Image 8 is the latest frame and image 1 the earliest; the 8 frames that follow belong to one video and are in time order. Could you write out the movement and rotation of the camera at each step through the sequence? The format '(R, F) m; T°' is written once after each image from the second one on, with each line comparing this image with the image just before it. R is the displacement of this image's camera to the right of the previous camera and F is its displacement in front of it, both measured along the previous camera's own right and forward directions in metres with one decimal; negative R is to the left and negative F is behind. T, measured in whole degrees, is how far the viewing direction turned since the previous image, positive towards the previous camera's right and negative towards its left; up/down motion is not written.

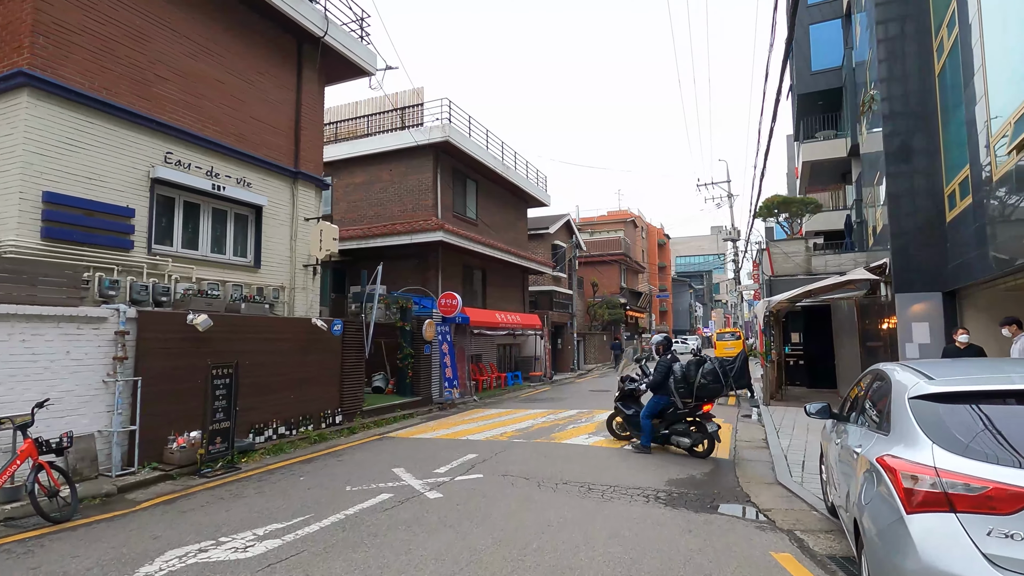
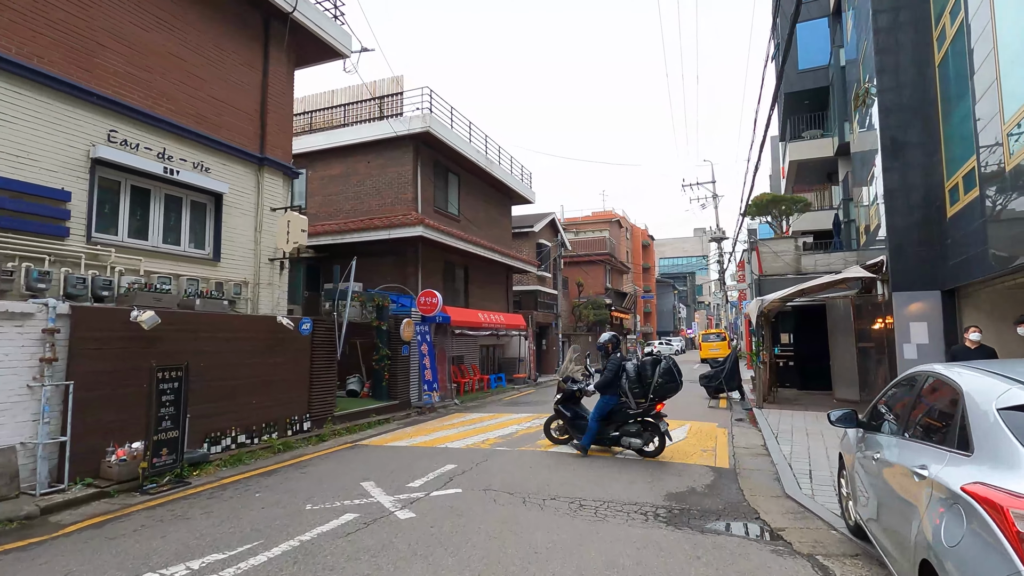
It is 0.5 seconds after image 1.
(0.0, +0.7) m; +2°
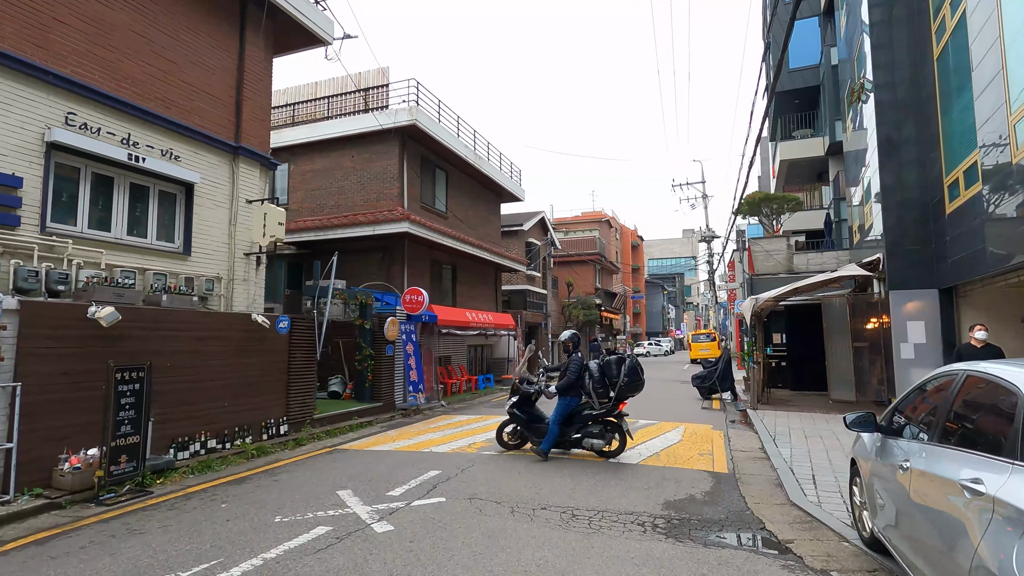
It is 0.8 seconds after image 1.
(0.0, +0.4) m; +1°
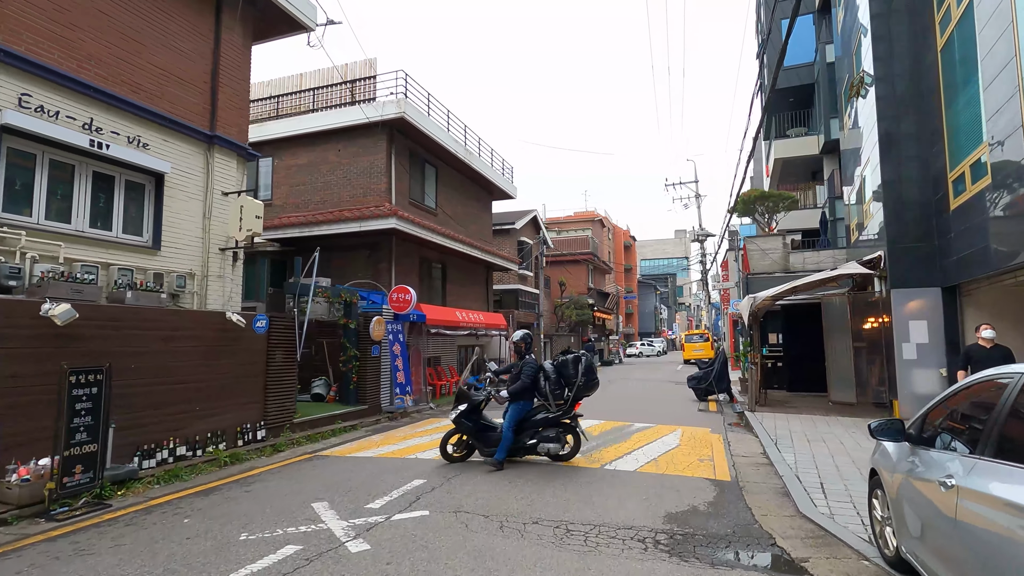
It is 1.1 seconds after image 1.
(0.0, +0.5) m; +1°
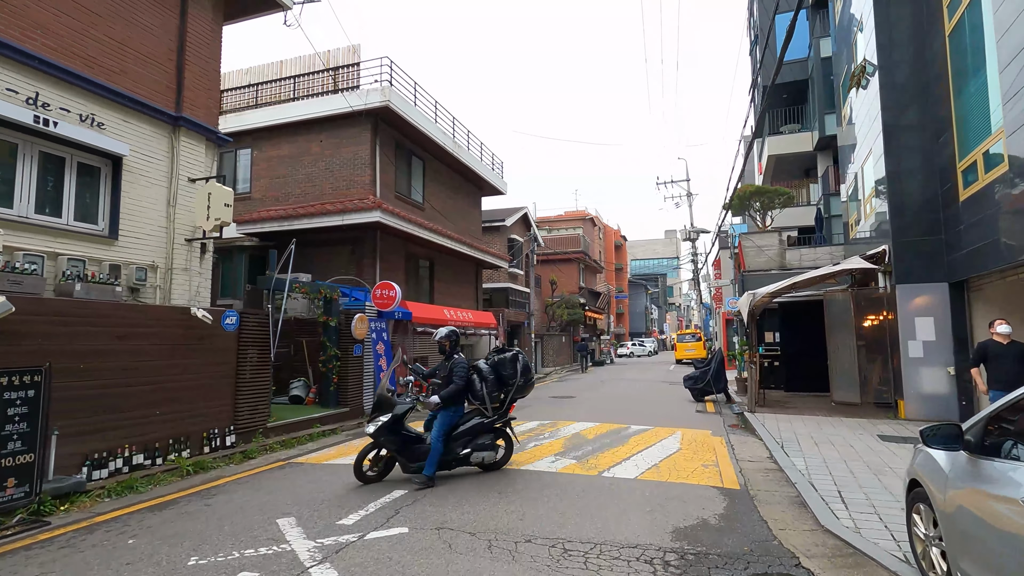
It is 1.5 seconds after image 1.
(0.0, +0.6) m; +1°
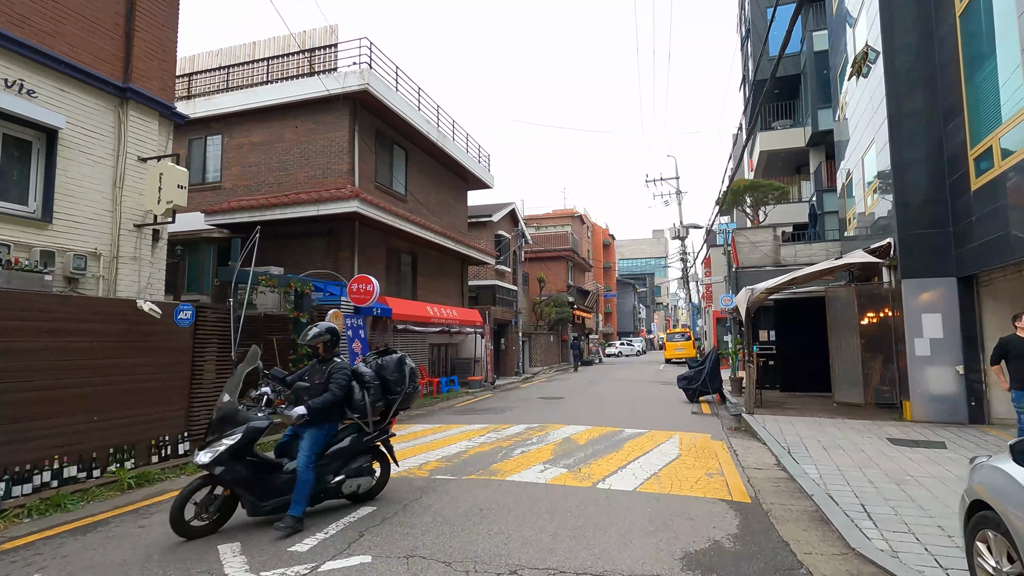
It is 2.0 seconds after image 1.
(0.0, +0.8) m; +1°
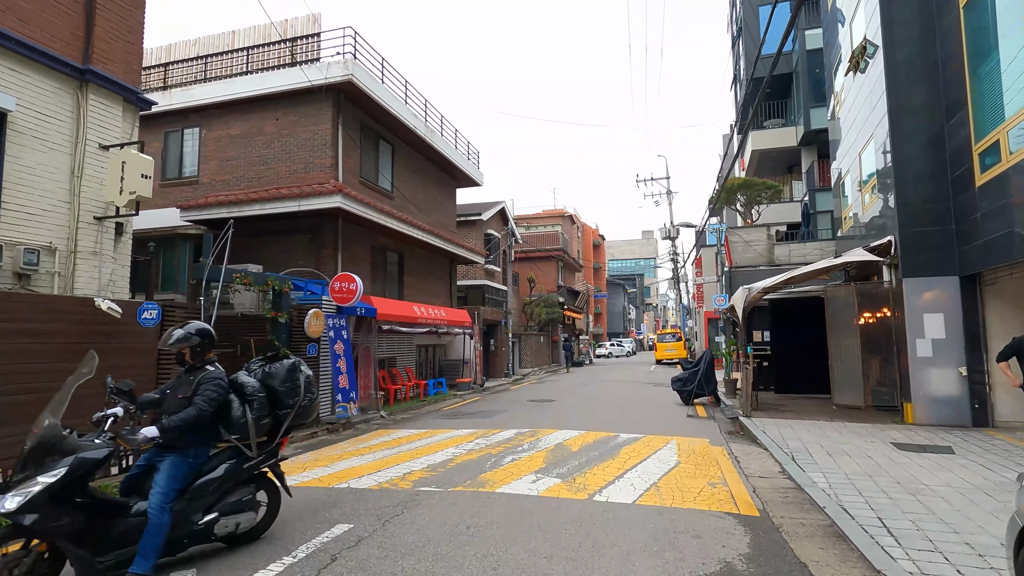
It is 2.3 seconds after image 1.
(0.0, +0.5) m; +1°
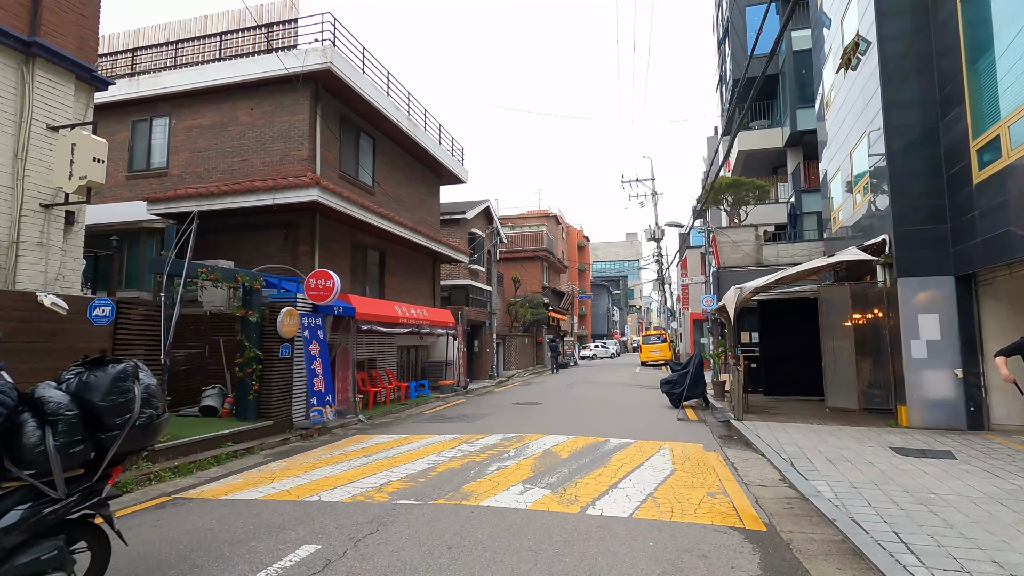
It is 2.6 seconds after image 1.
(0.0, +0.5) m; +2°
